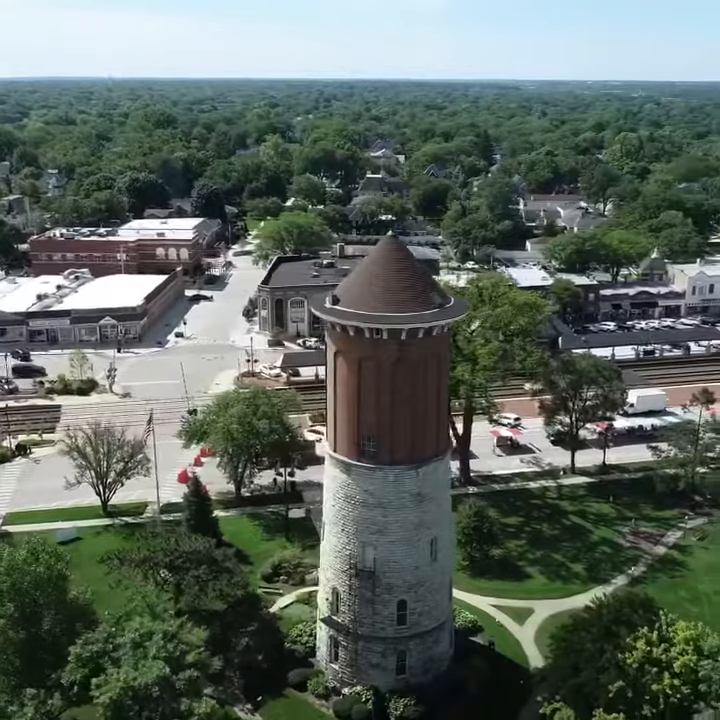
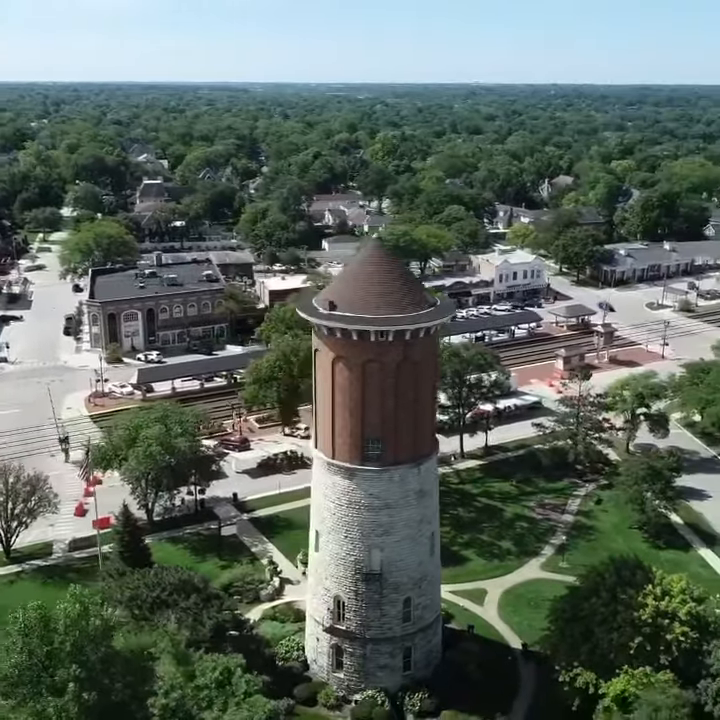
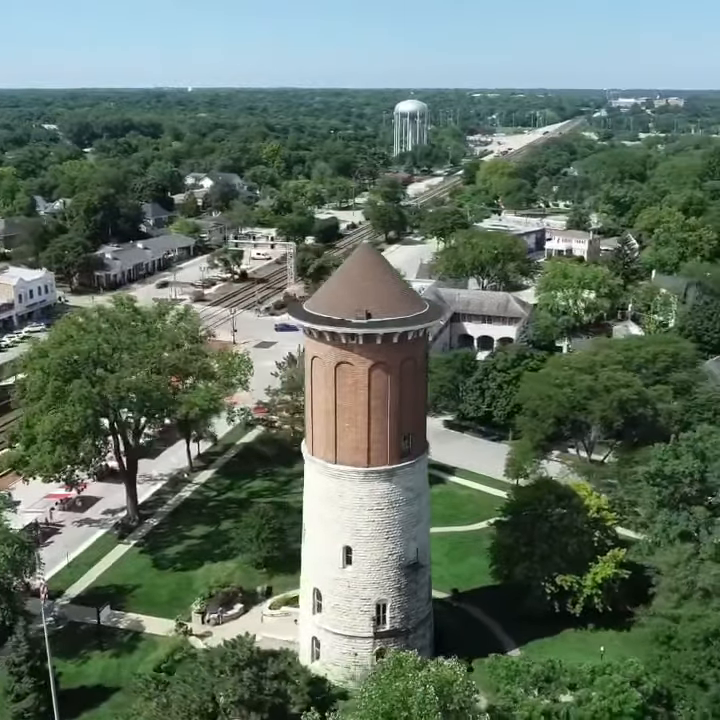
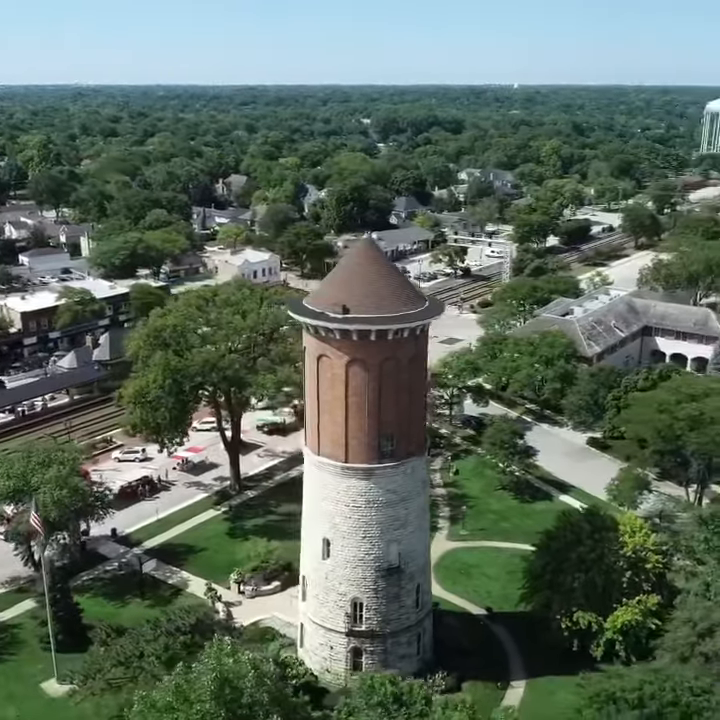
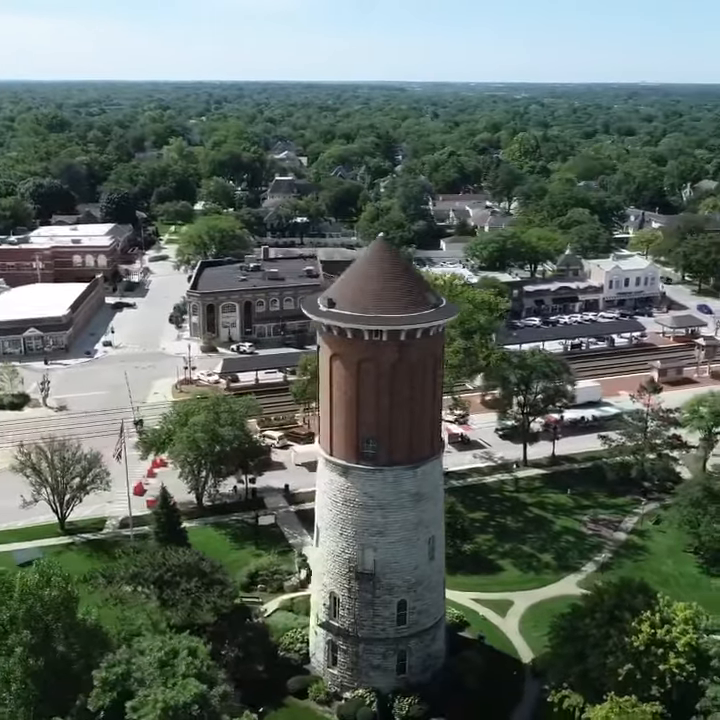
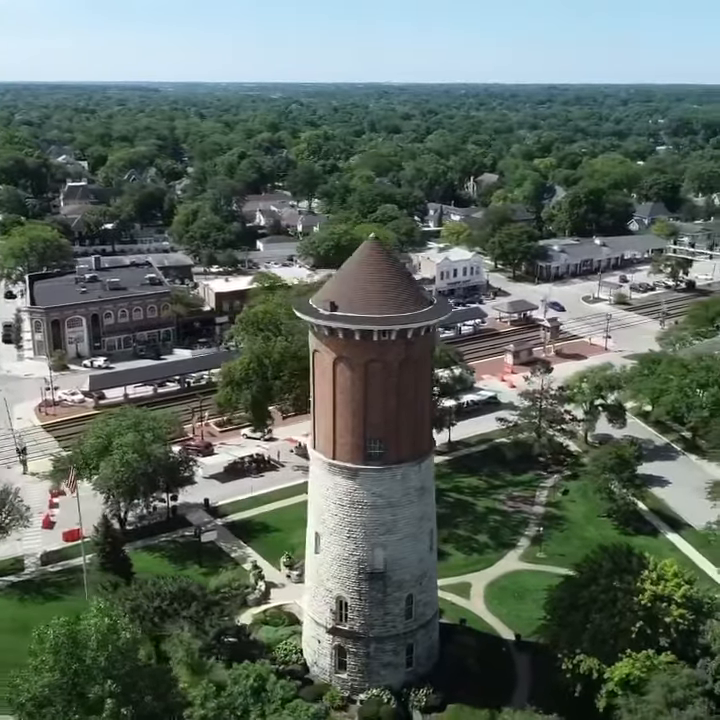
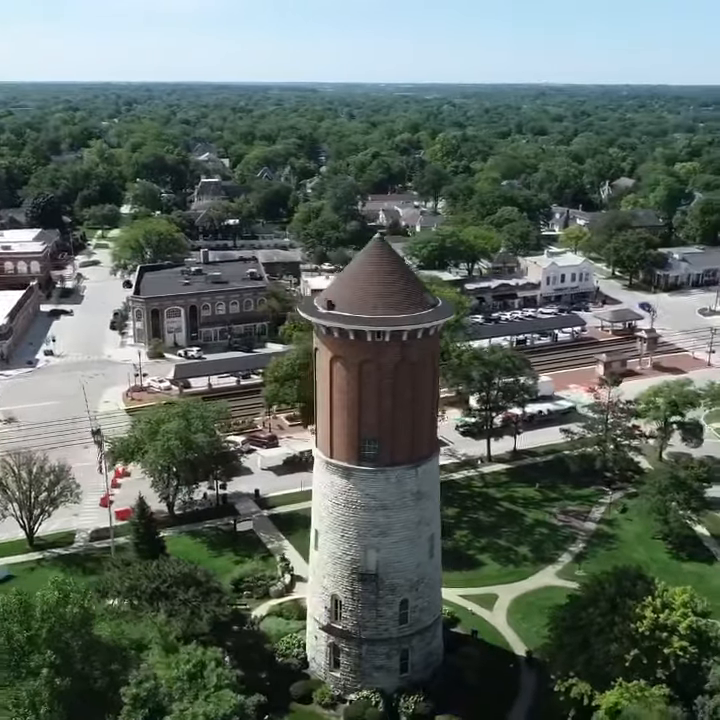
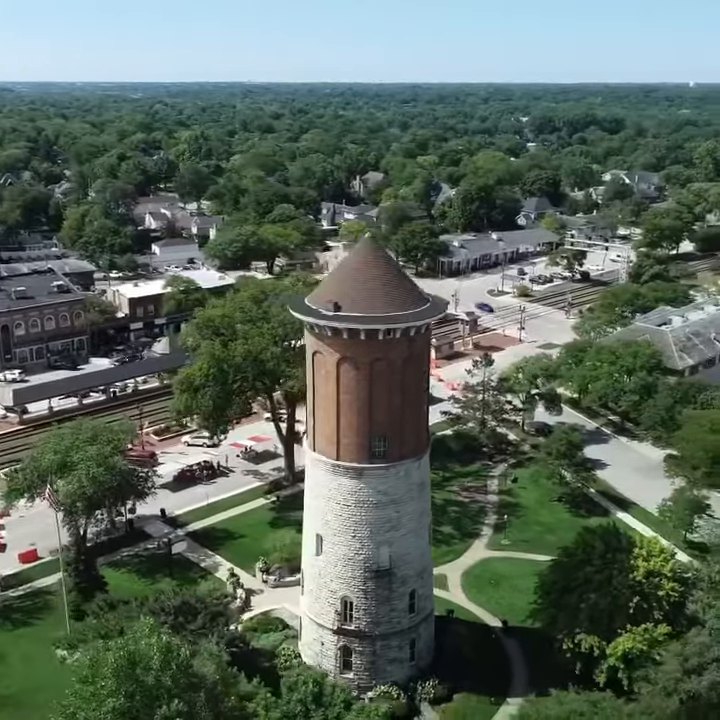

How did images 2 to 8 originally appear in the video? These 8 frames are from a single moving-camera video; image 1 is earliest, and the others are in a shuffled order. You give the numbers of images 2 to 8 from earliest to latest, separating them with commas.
5, 7, 2, 6, 8, 4, 3
